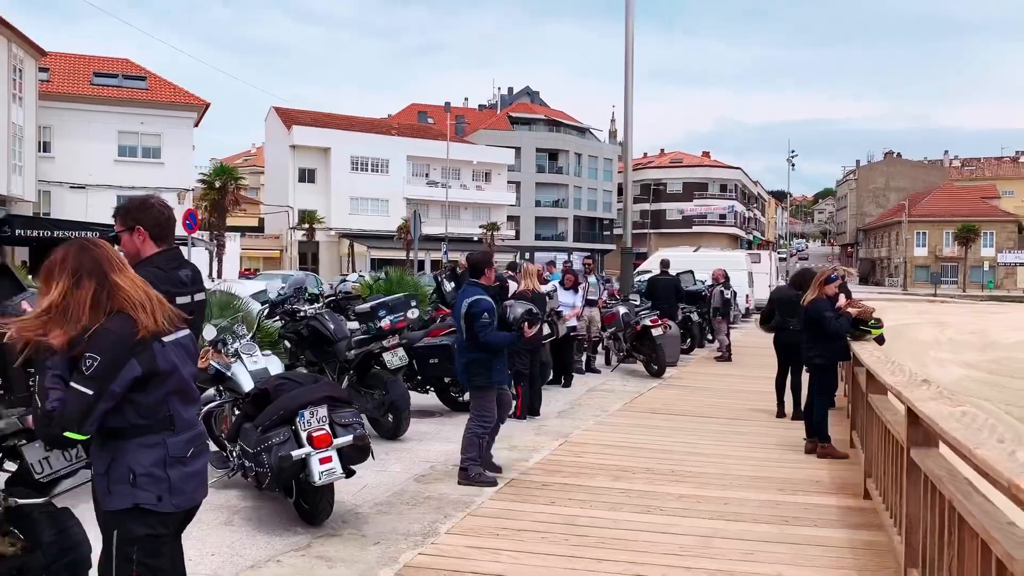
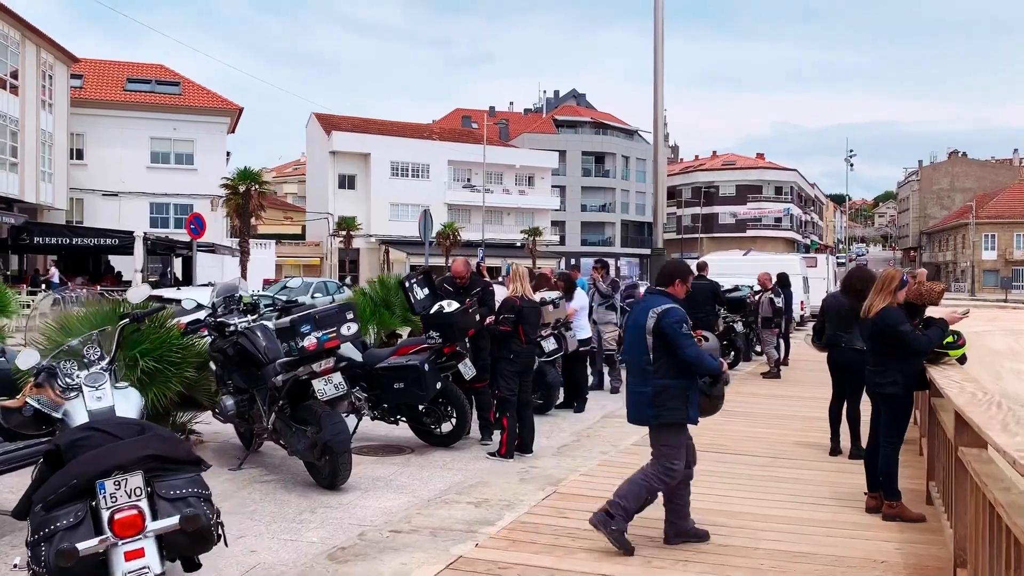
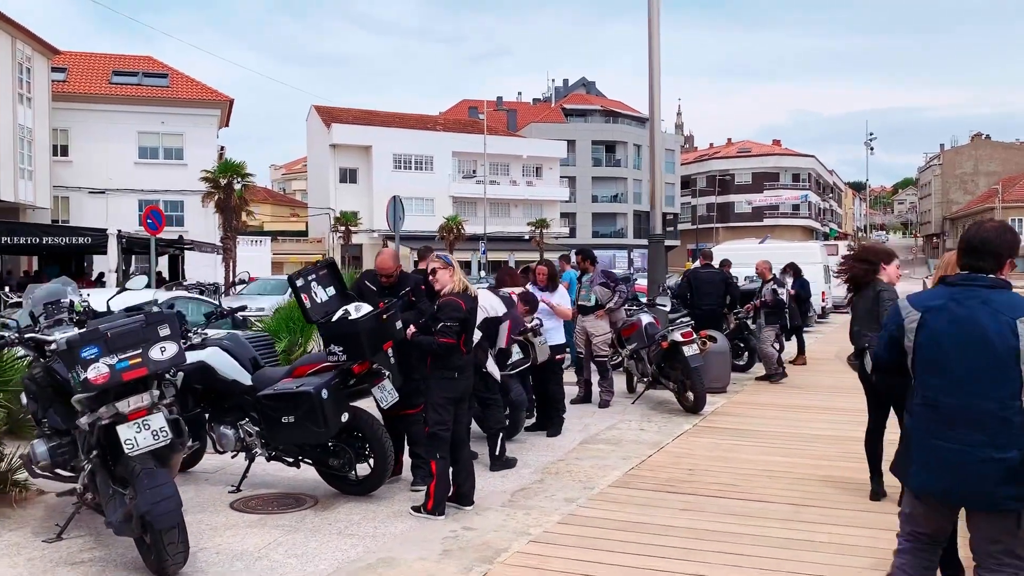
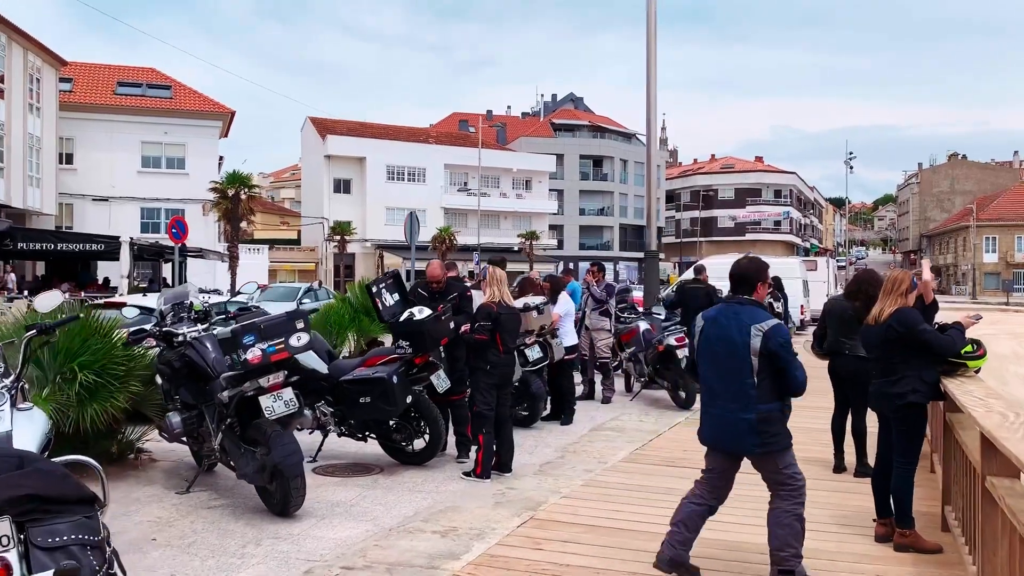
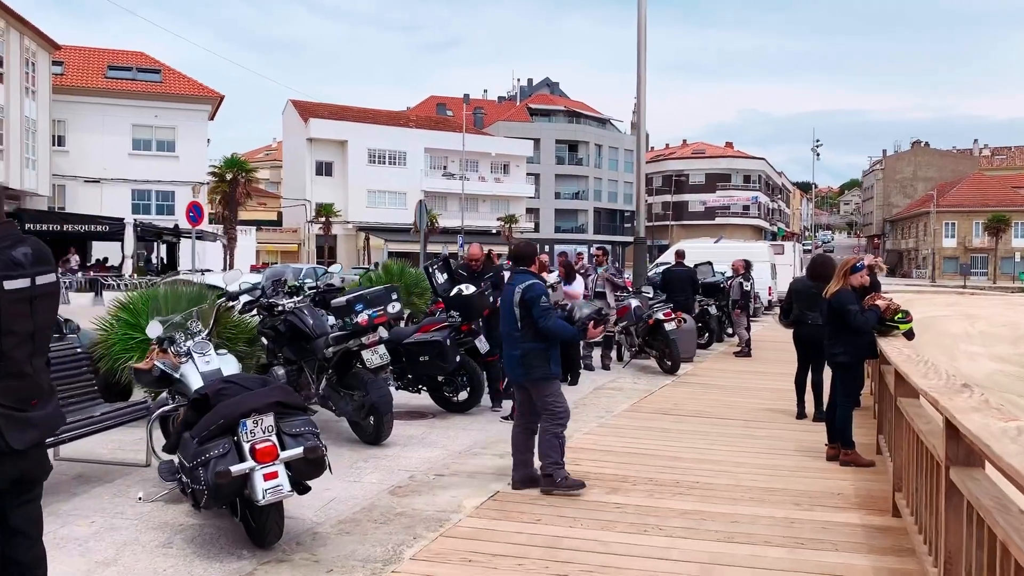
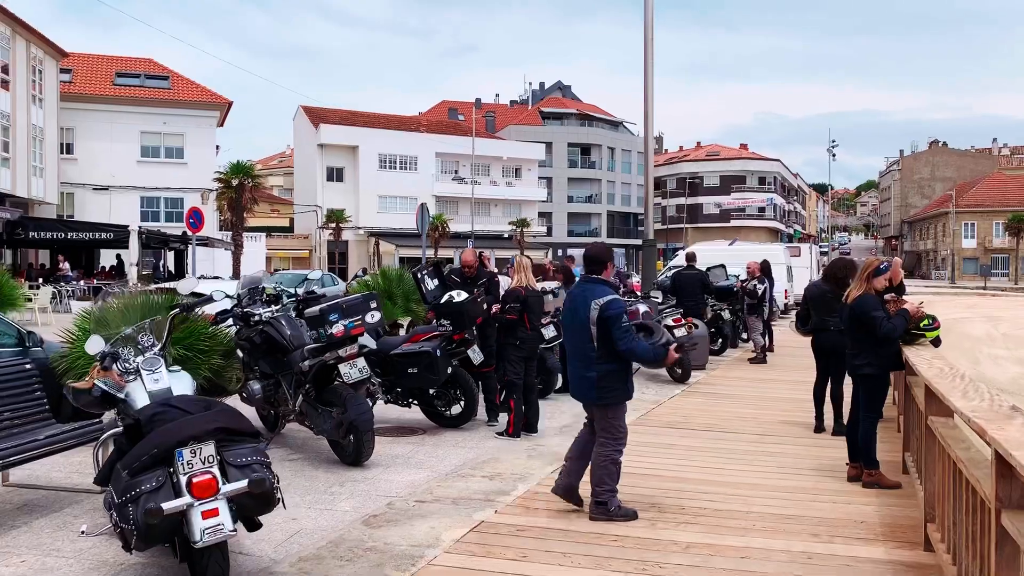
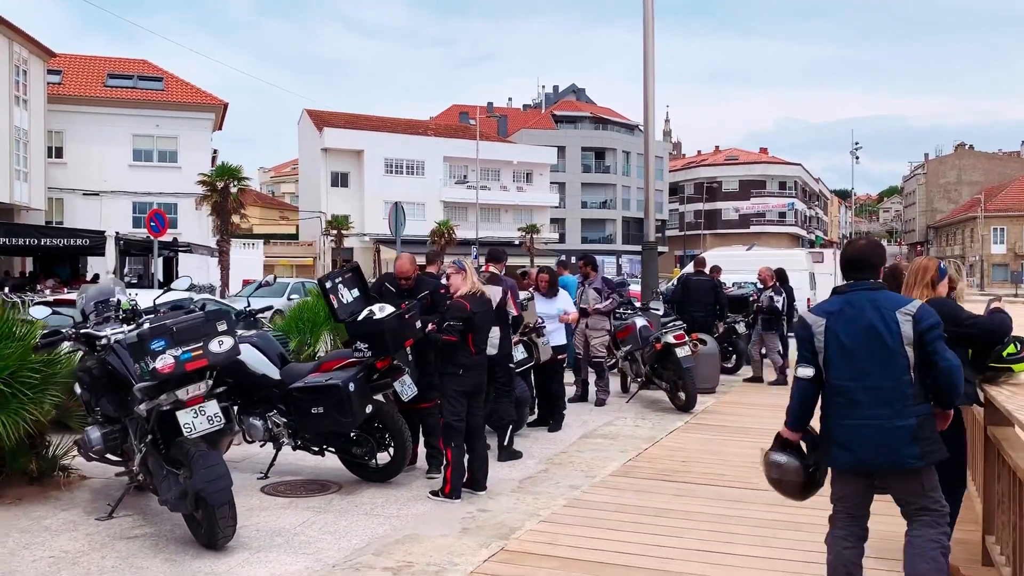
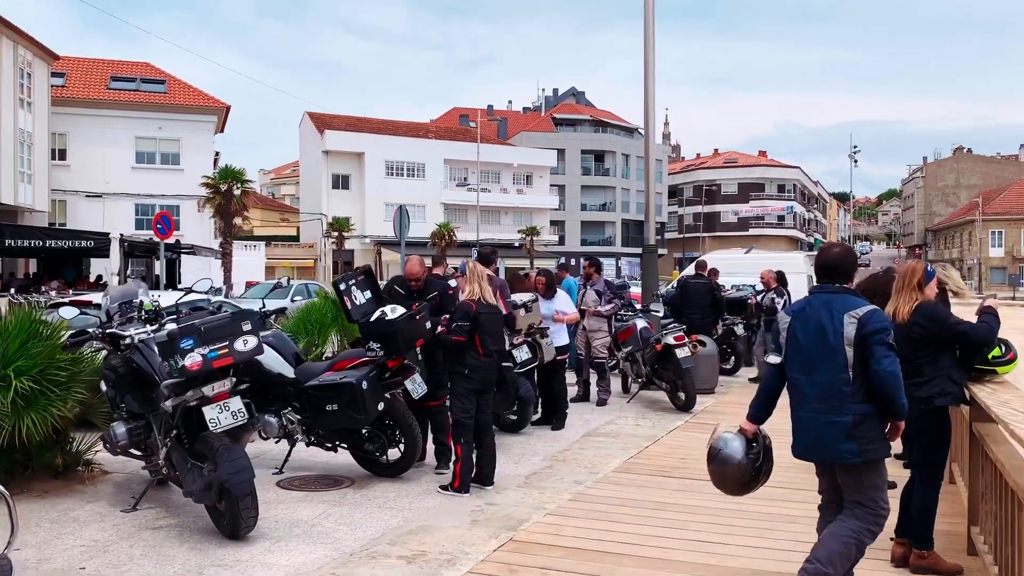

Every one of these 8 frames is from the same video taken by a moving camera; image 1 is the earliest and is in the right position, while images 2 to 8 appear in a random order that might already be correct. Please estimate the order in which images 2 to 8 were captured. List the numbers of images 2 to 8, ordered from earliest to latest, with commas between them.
5, 6, 2, 4, 8, 7, 3
